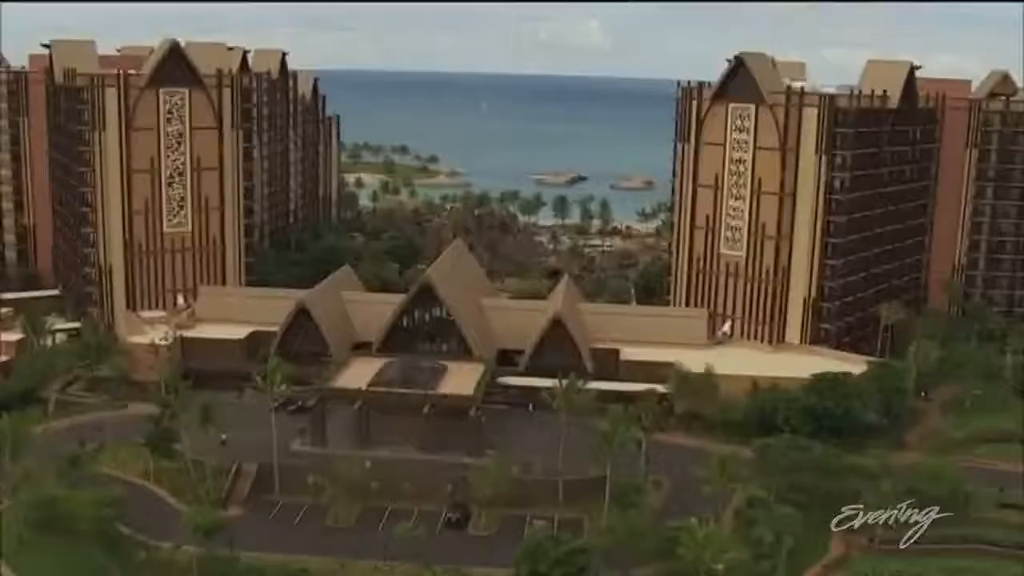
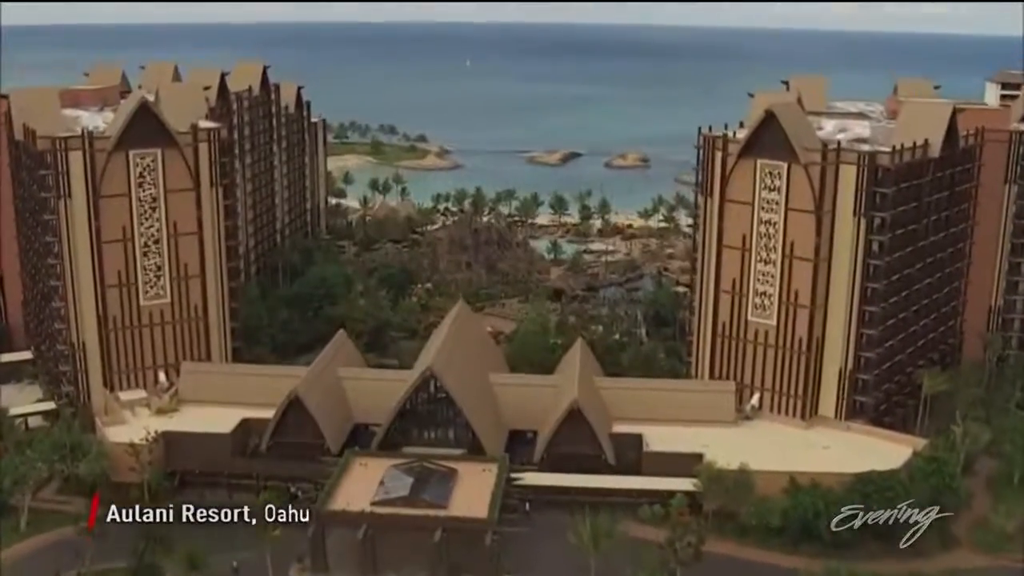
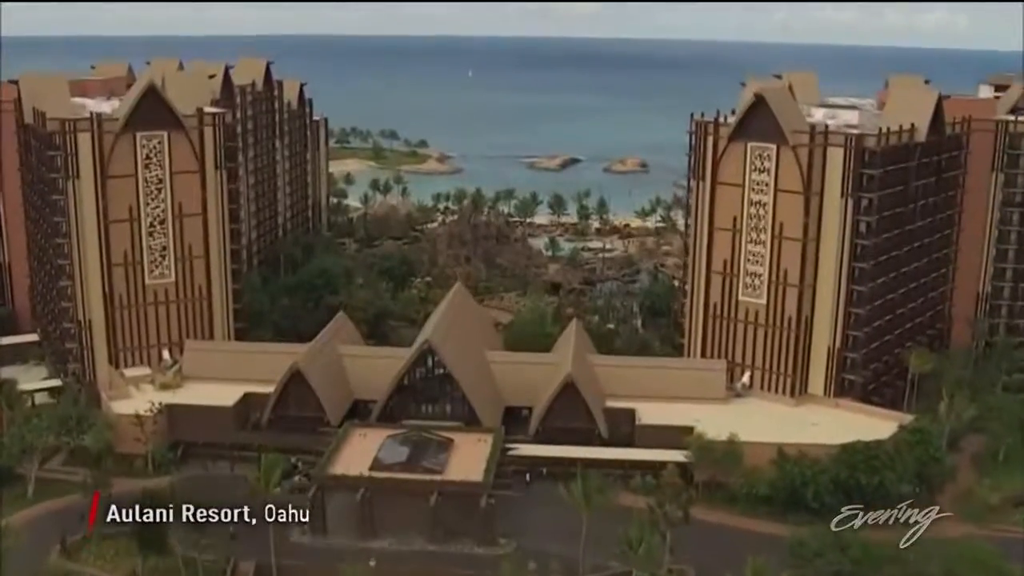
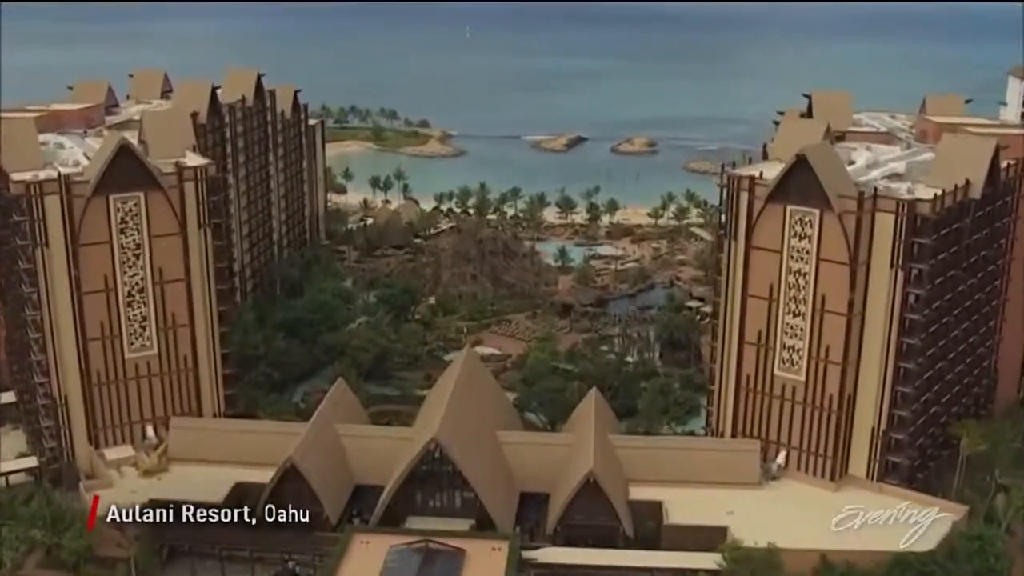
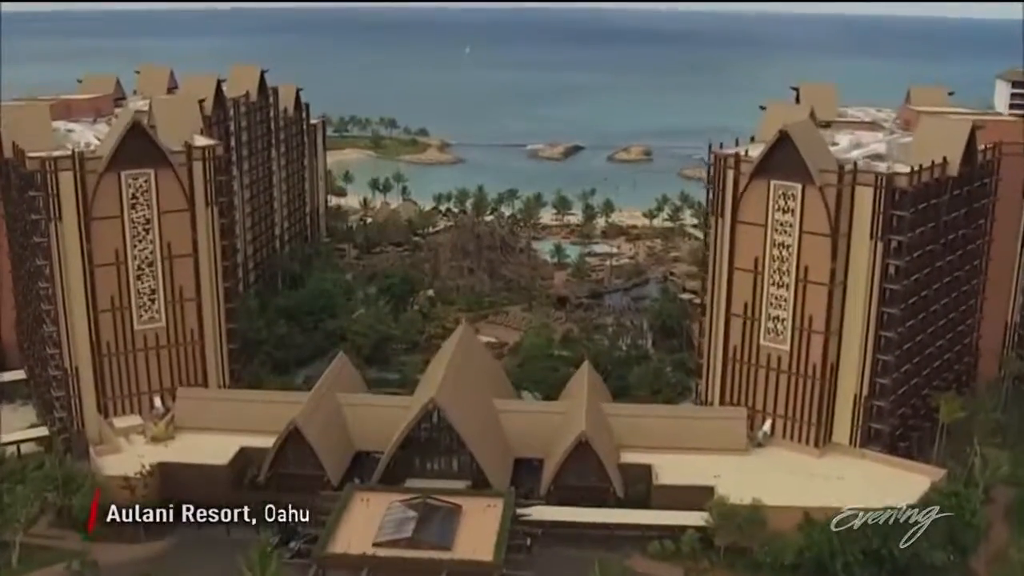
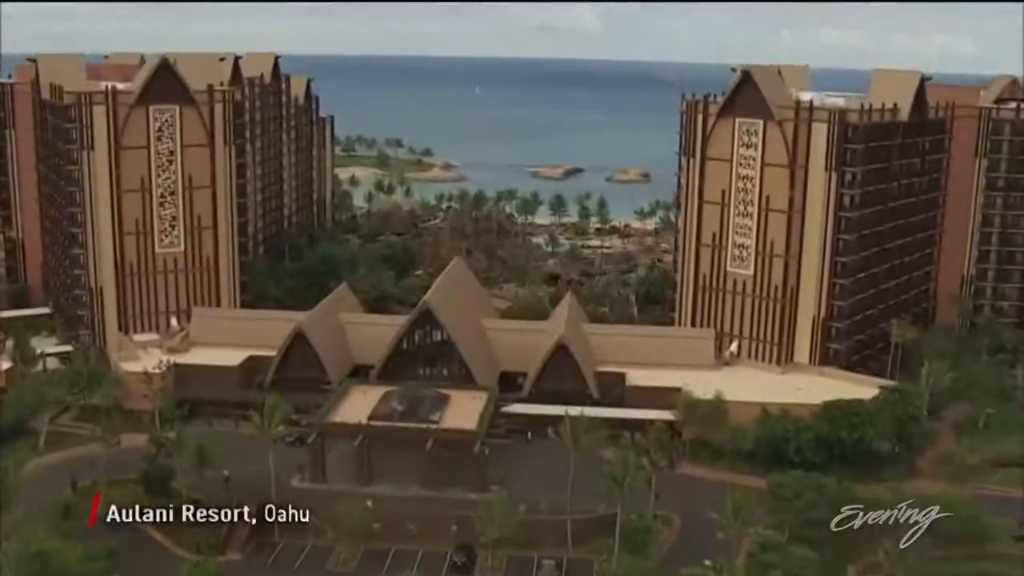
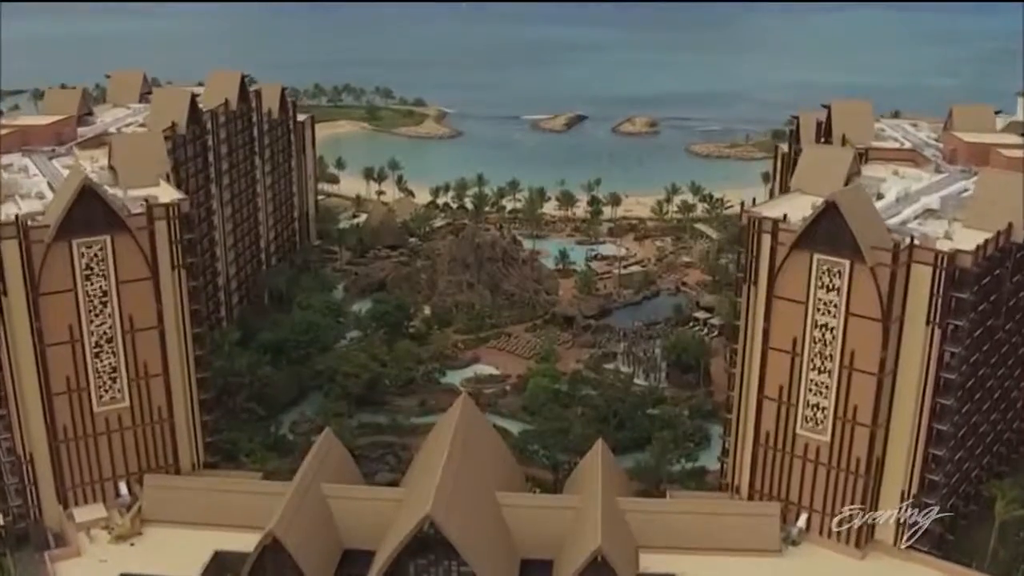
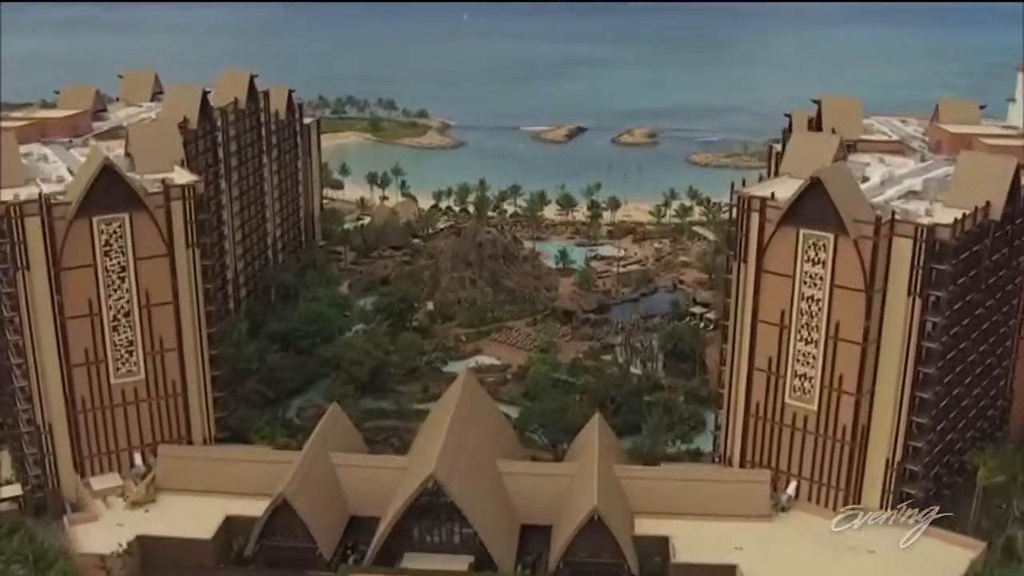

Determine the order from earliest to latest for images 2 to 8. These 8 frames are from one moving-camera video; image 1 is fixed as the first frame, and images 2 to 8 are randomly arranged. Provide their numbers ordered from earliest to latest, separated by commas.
6, 3, 2, 5, 4, 8, 7
